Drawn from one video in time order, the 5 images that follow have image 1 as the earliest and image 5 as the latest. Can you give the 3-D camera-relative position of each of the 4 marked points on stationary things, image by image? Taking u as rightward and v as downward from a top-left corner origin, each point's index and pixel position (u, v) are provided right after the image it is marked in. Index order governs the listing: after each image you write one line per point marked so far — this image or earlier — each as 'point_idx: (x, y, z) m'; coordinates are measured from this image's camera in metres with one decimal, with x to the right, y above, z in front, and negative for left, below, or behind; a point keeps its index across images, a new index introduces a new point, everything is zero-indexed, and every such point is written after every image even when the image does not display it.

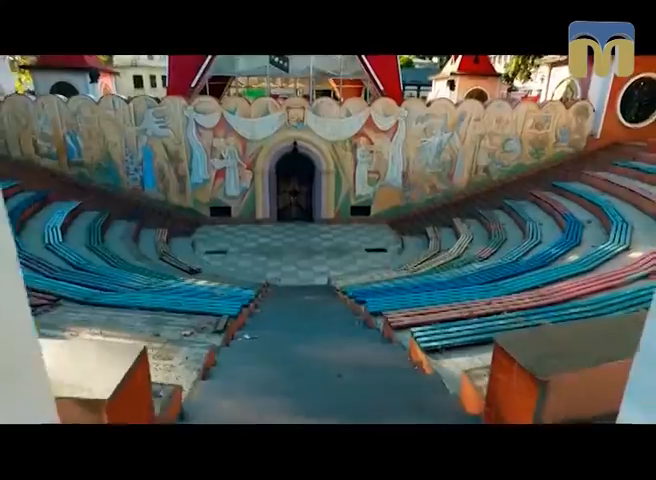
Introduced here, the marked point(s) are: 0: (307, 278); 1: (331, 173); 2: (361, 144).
0: (-0.5, -0.7, +8.6) m
1: (0.0, +1.7, +11.5) m
2: (+0.6, +2.3, +11.2) m
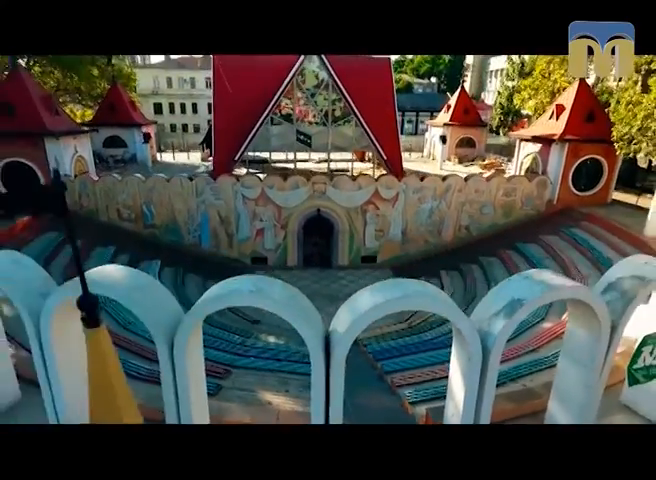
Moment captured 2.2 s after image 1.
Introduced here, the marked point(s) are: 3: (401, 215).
0: (+0.4, -1.8, +8.7) m
1: (+0.6, +0.1, +11.9) m
2: (+1.2, +0.8, +11.8) m
3: (+1.5, +0.5, +9.1) m
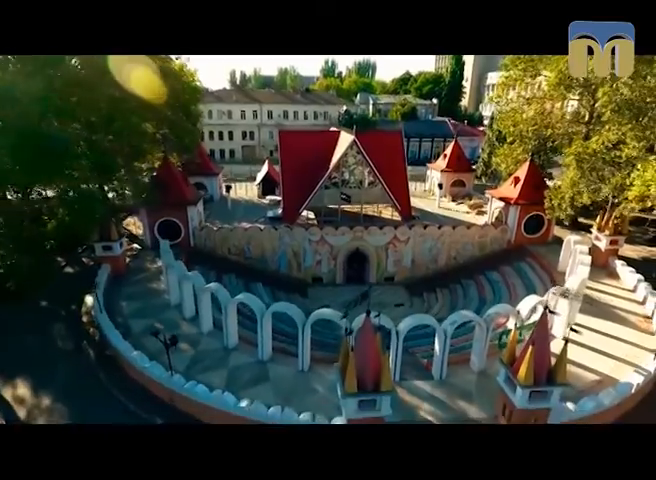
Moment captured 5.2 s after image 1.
0: (+0.6, -2.5, +8.2) m
1: (+0.9, -0.9, +11.6) m
2: (+1.4, -0.2, +11.6) m
3: (+1.7, -0.2, +8.9) m
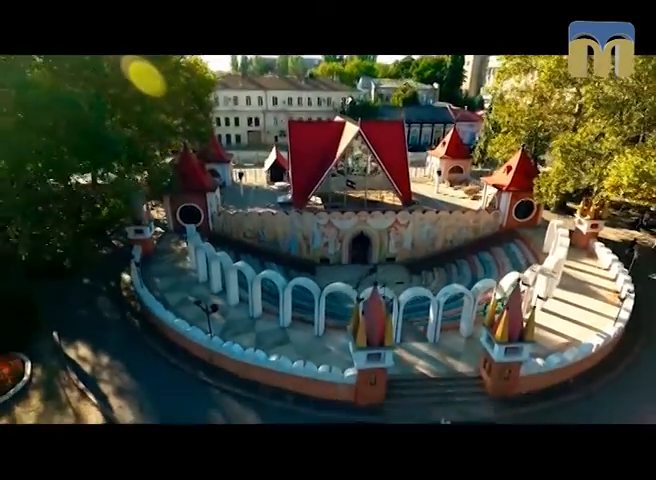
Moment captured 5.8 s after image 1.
0: (+0.7, -2.1, +8.7) m
1: (+1.0, -0.5, +12.1) m
2: (+1.5, +0.3, +12.0) m
3: (+1.8, +0.2, +9.3) m
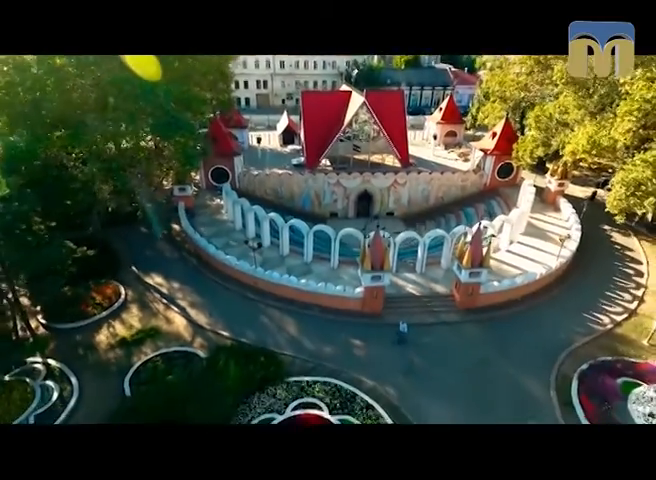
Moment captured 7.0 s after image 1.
0: (+0.8, -1.2, +9.9) m
1: (+1.1, +0.8, +13.1) m
2: (+1.7, +1.5, +12.9) m
3: (+2.0, +1.2, +10.2) m
